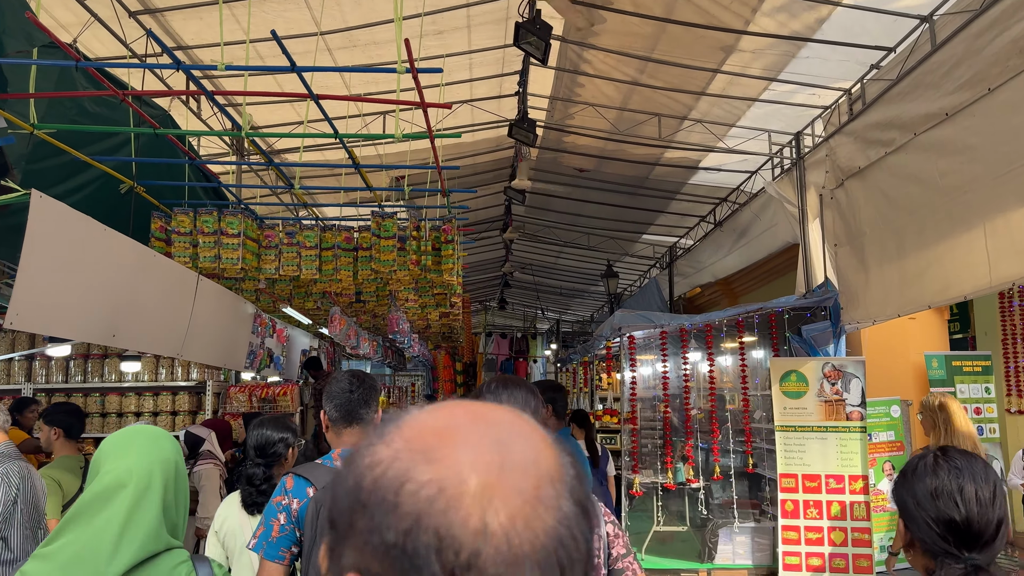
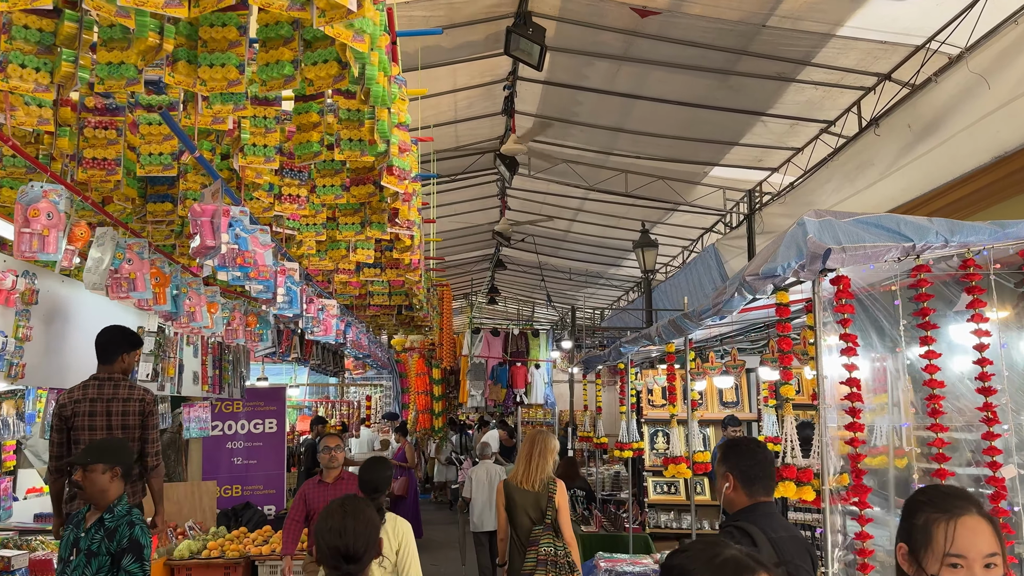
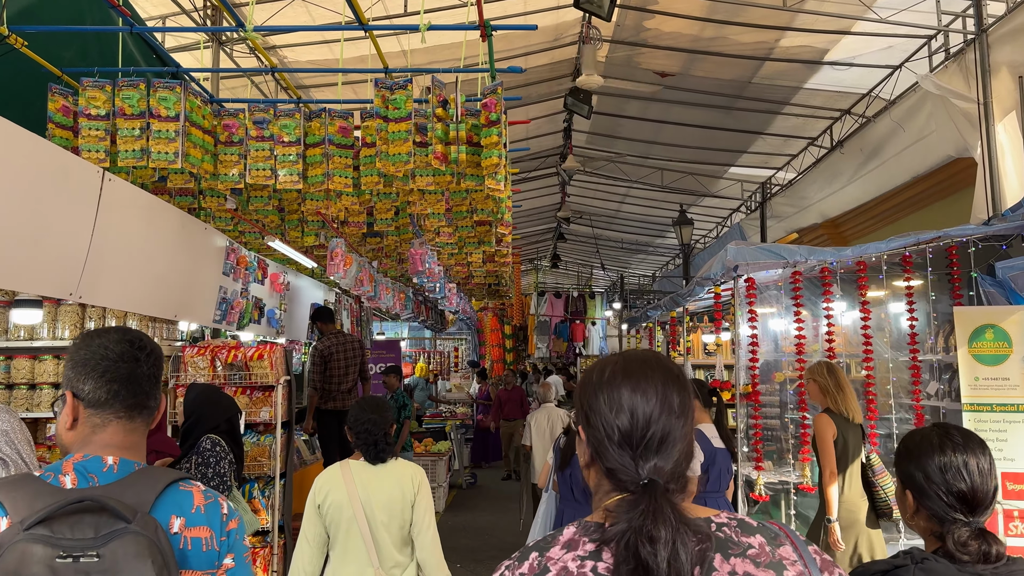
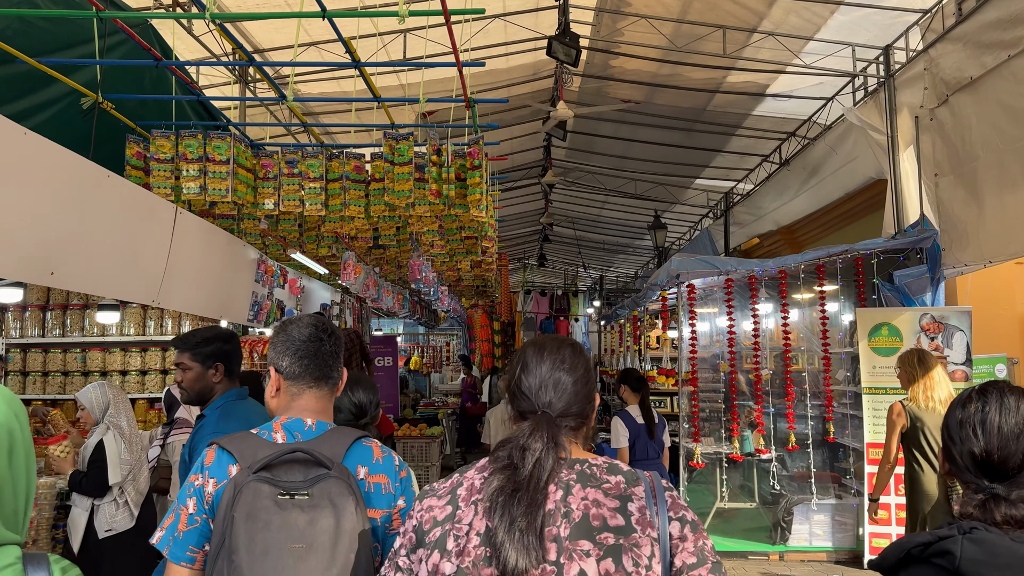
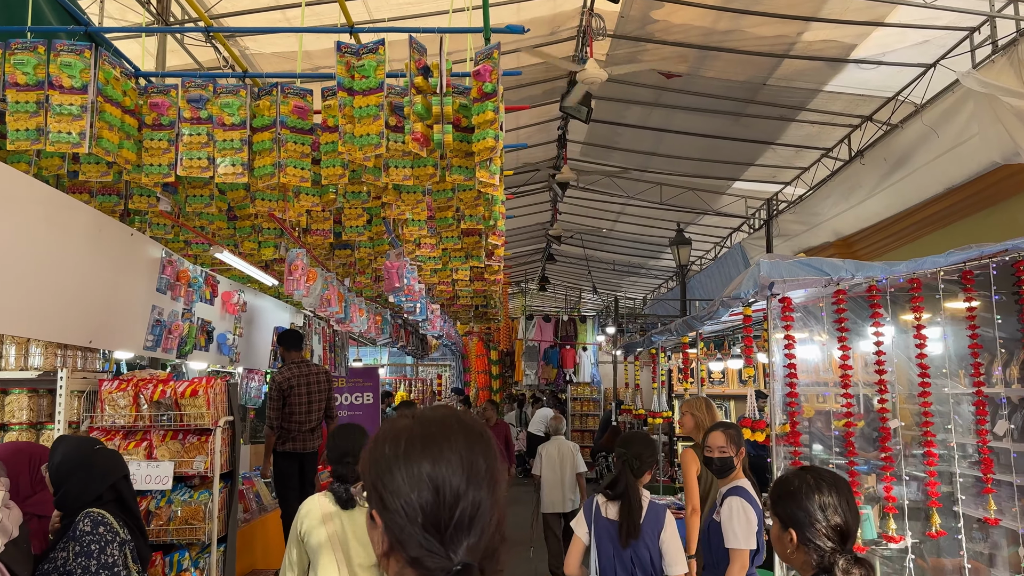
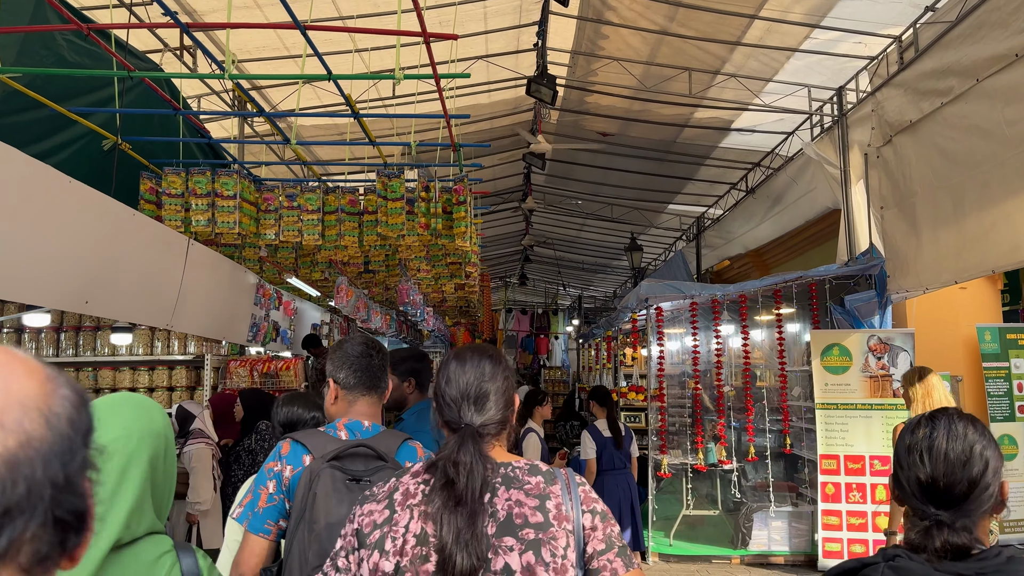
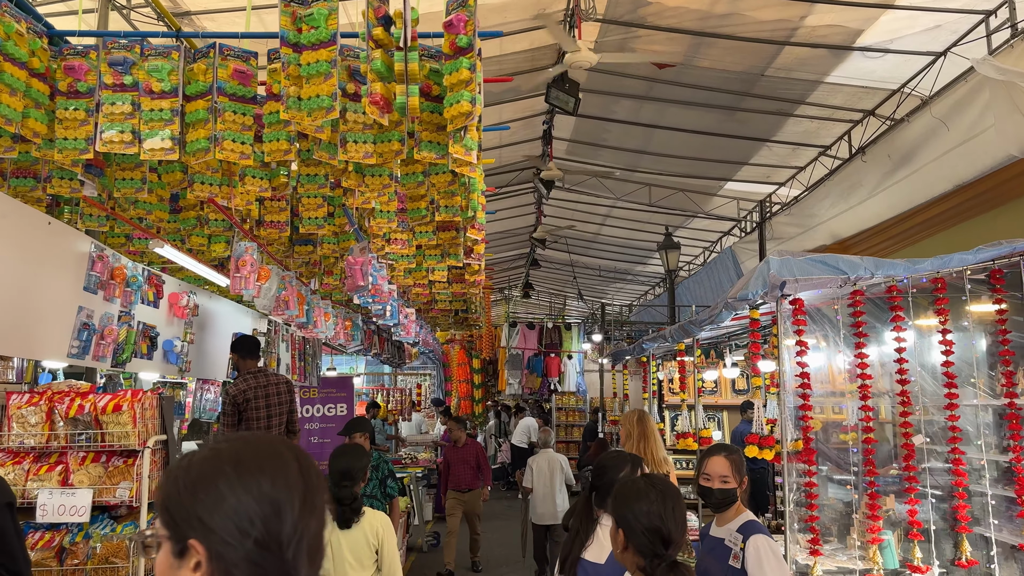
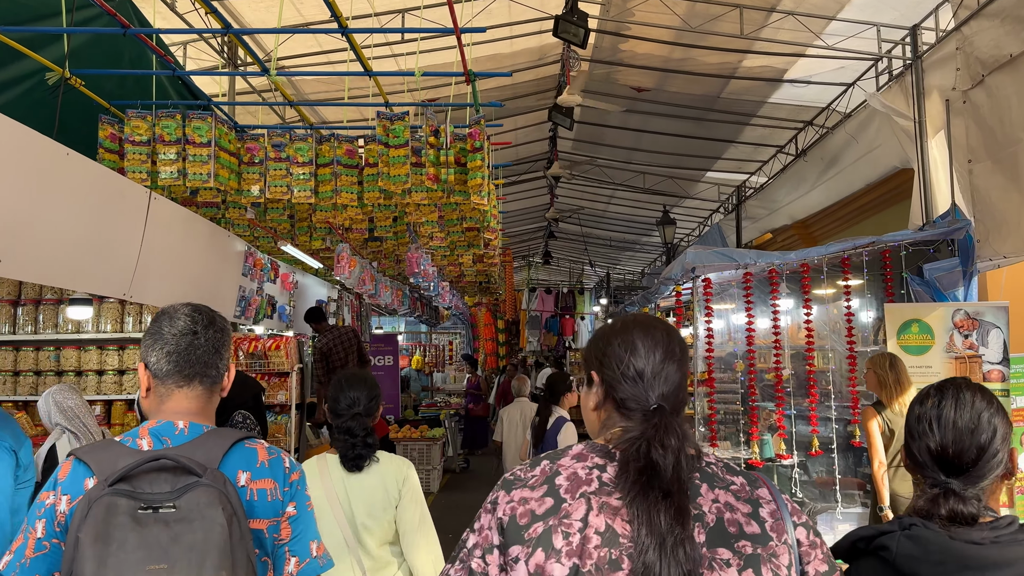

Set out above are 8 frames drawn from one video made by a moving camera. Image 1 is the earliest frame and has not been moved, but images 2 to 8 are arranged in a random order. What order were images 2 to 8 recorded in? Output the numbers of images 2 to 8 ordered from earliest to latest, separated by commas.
6, 4, 8, 3, 5, 7, 2
